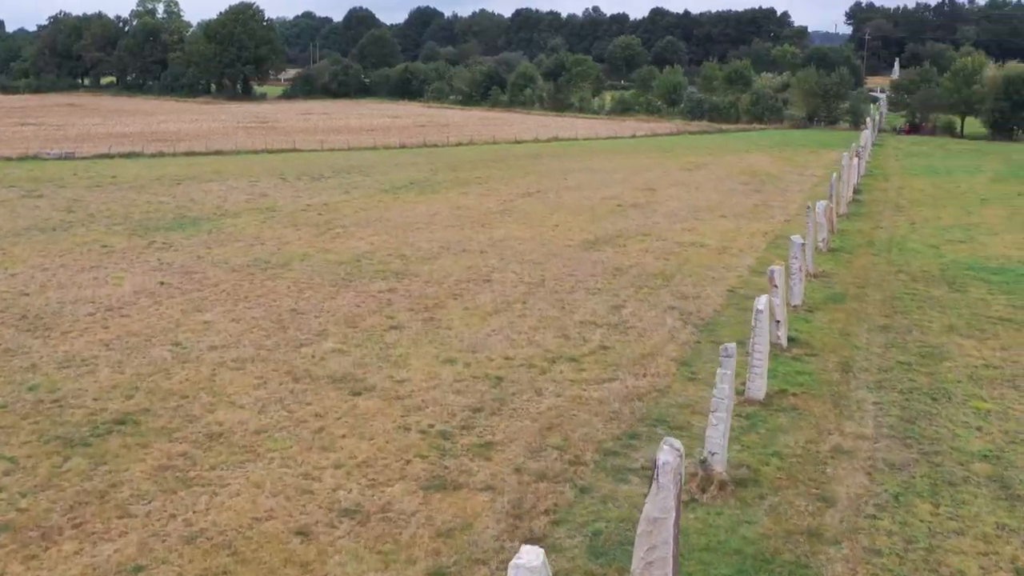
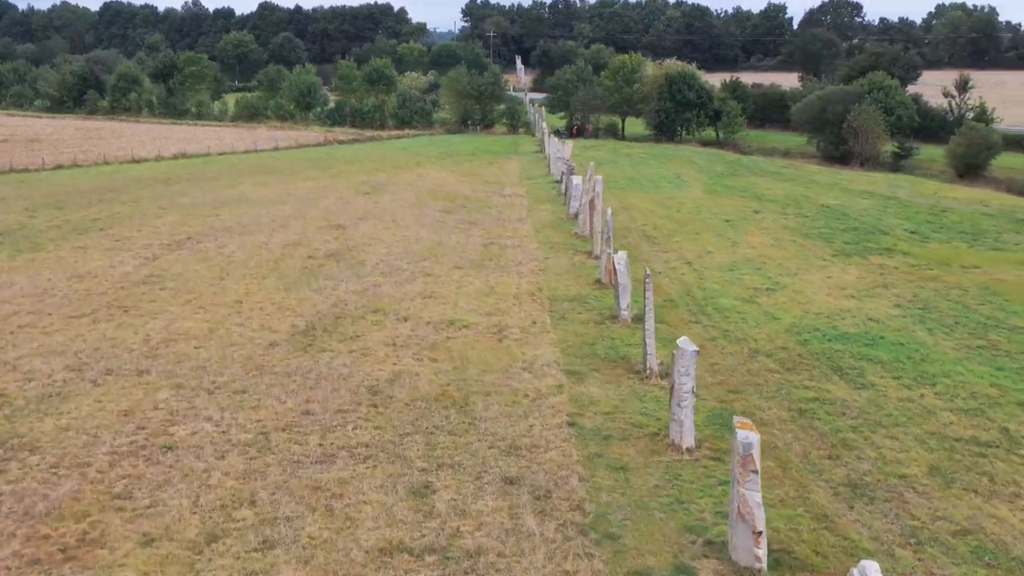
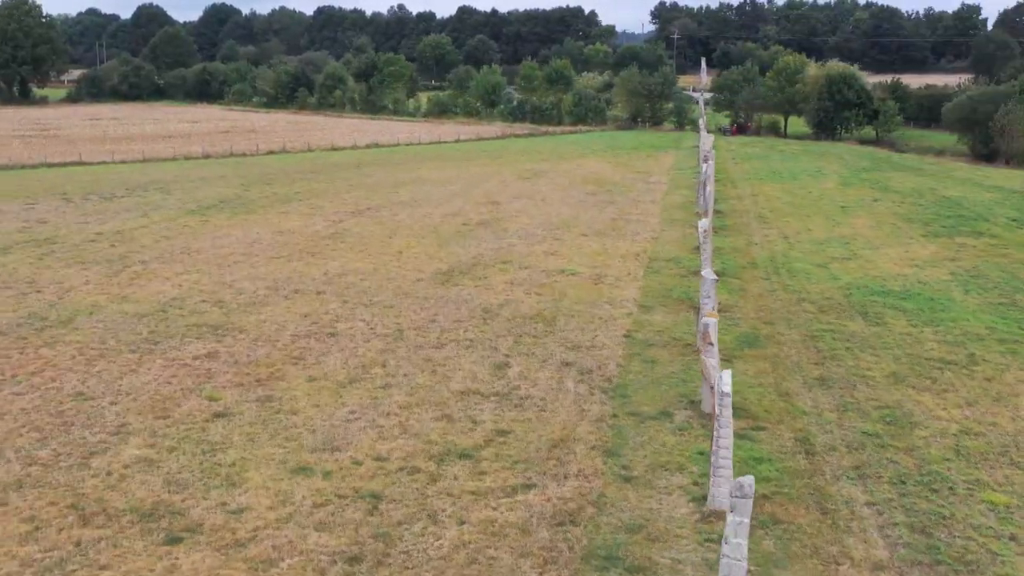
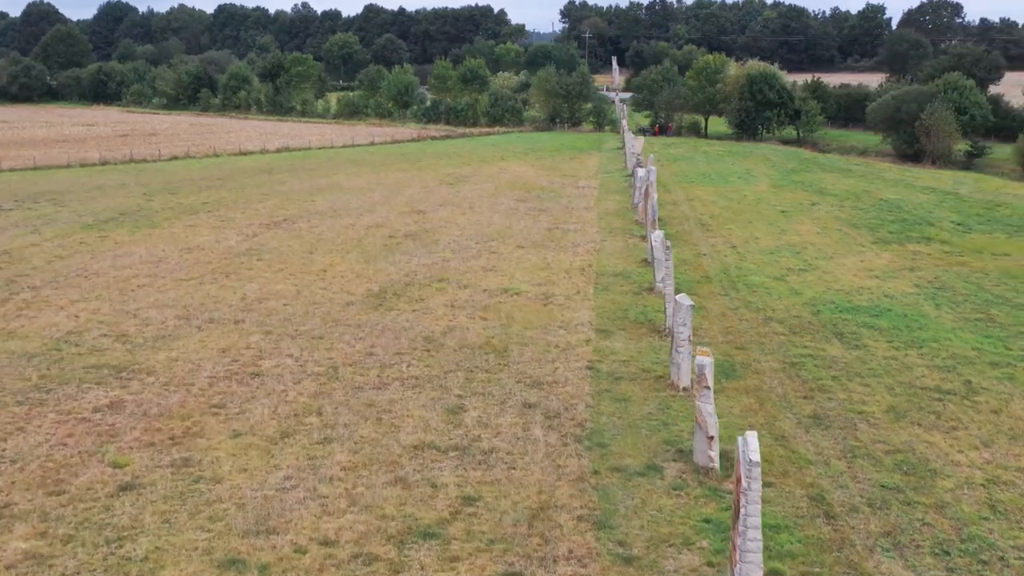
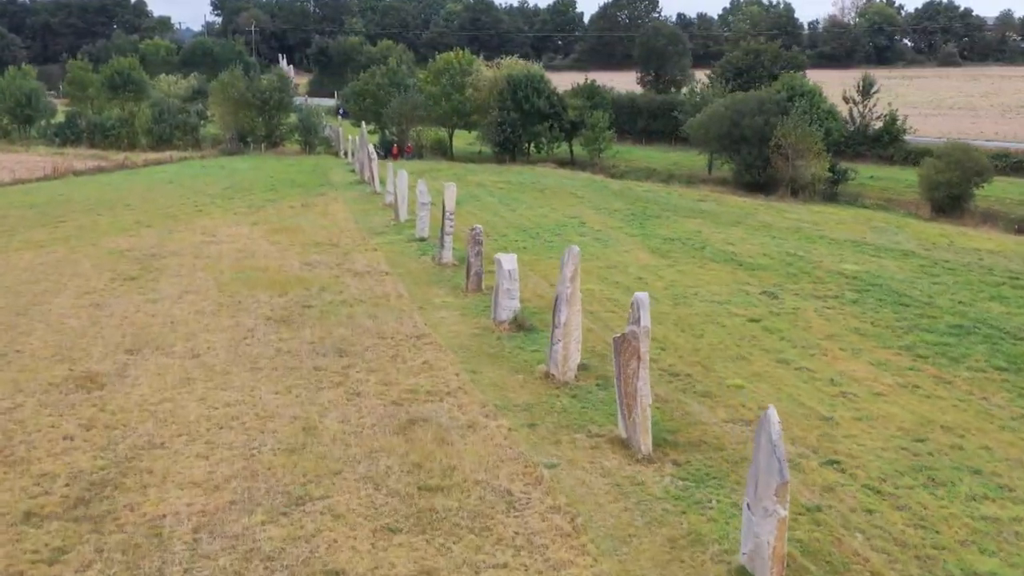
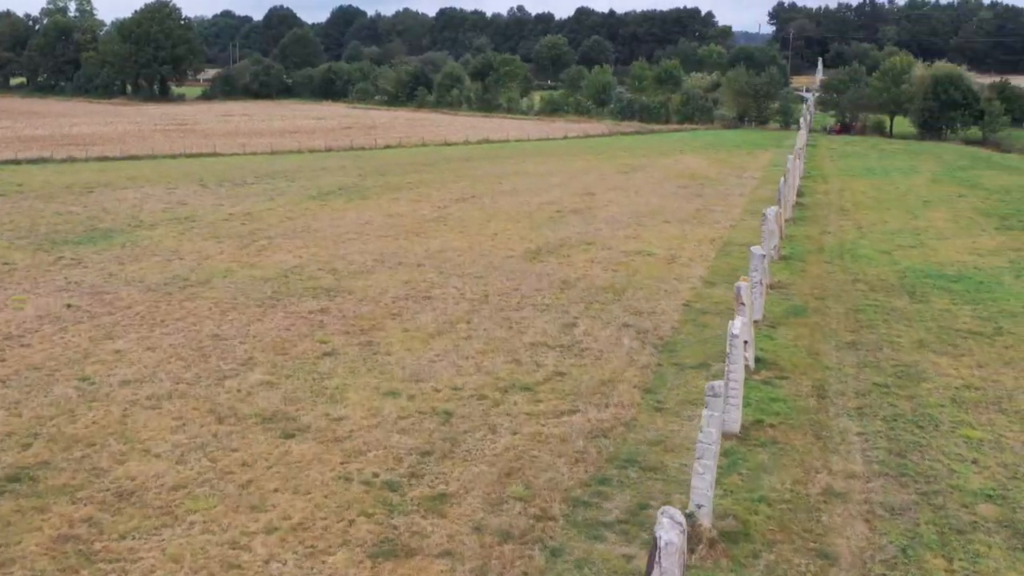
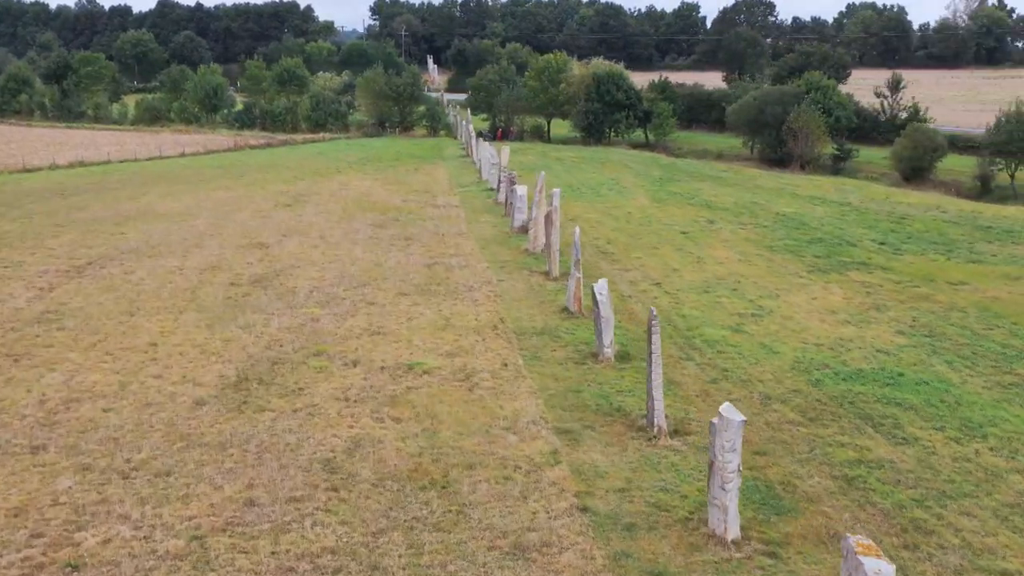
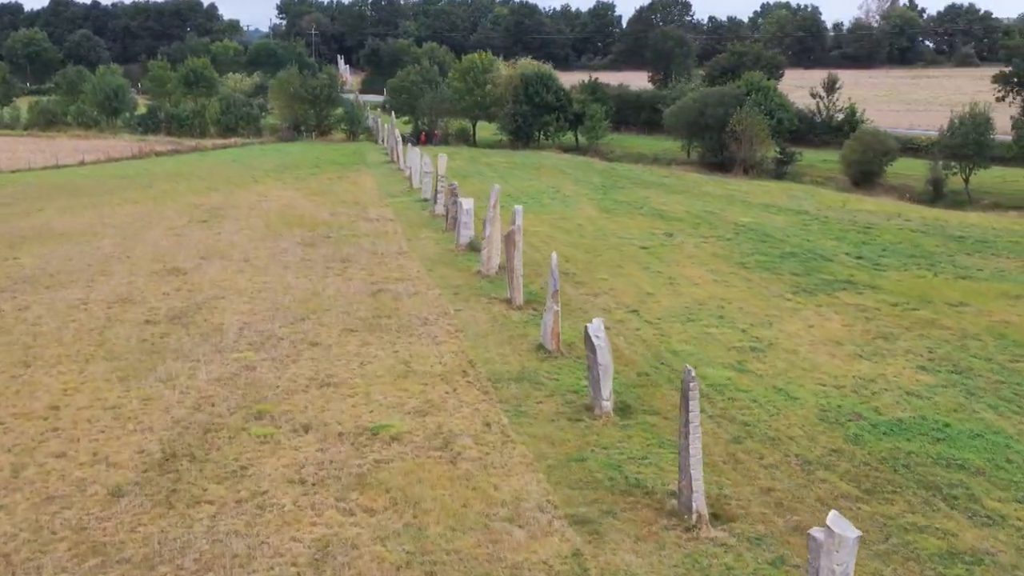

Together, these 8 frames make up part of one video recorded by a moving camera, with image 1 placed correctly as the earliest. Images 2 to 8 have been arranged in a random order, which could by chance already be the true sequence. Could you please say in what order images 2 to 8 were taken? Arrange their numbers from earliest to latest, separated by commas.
6, 3, 4, 2, 7, 8, 5
